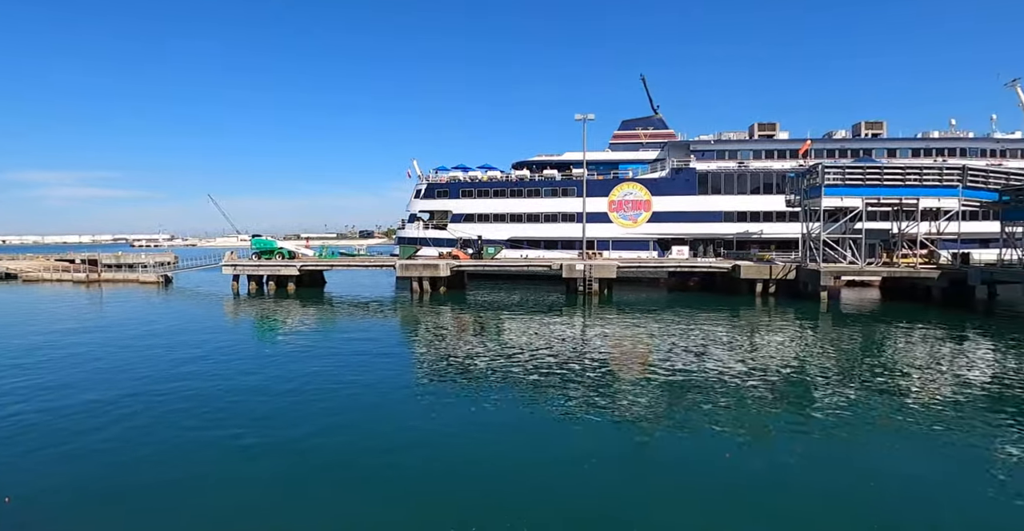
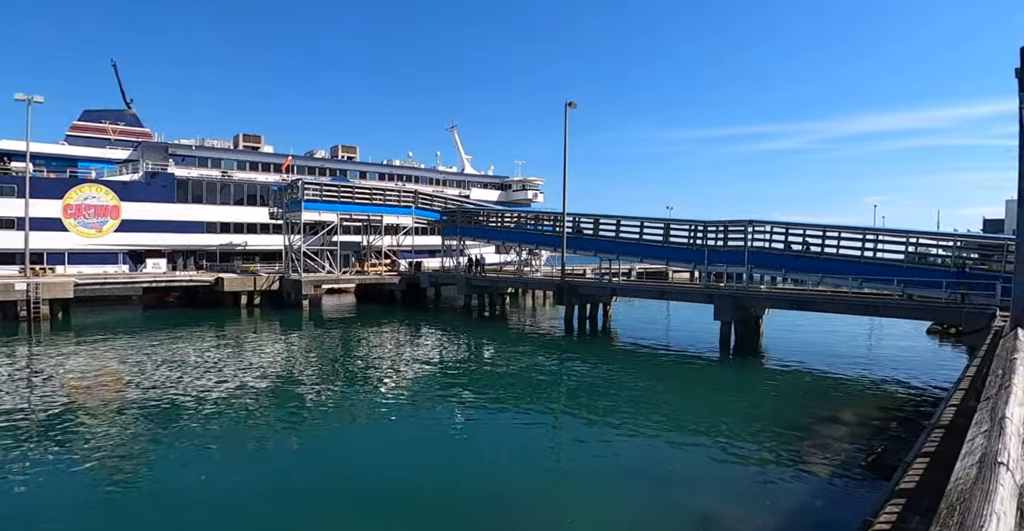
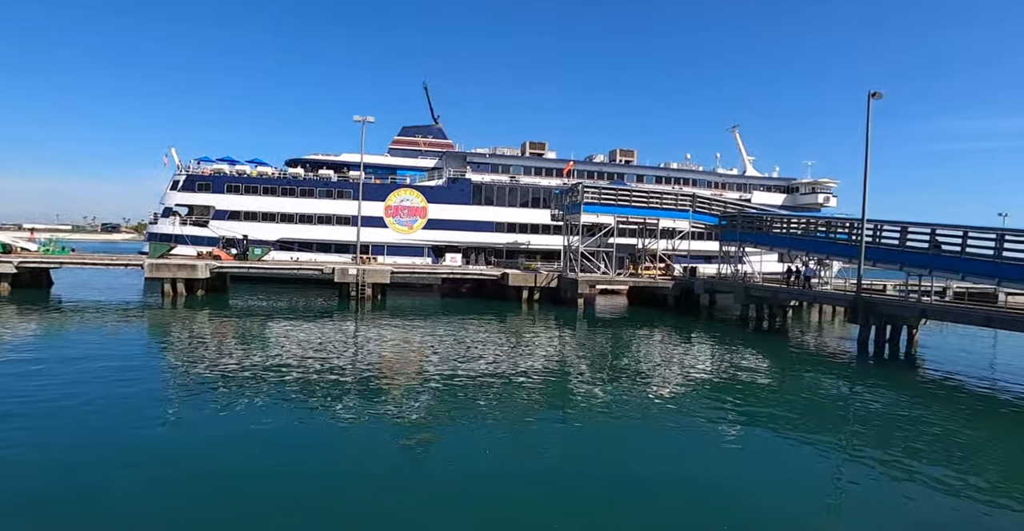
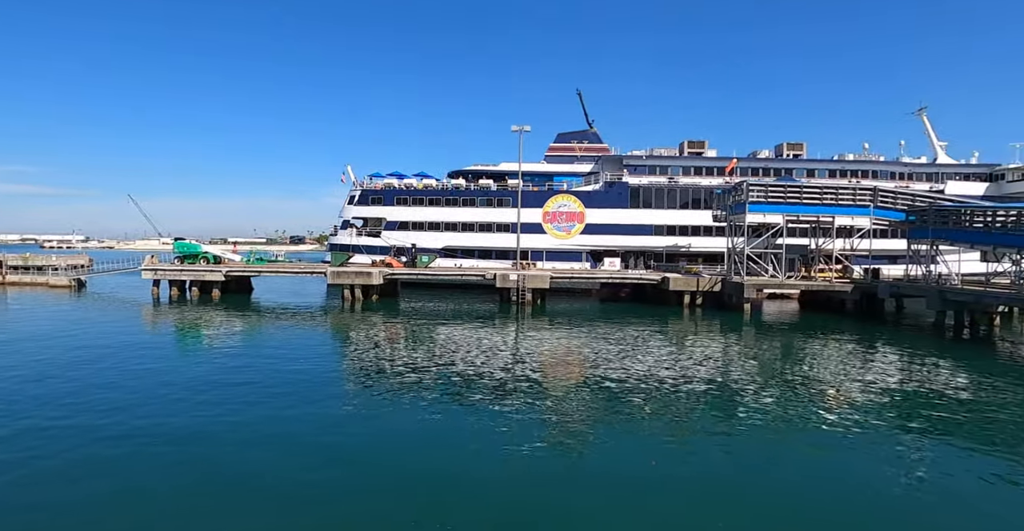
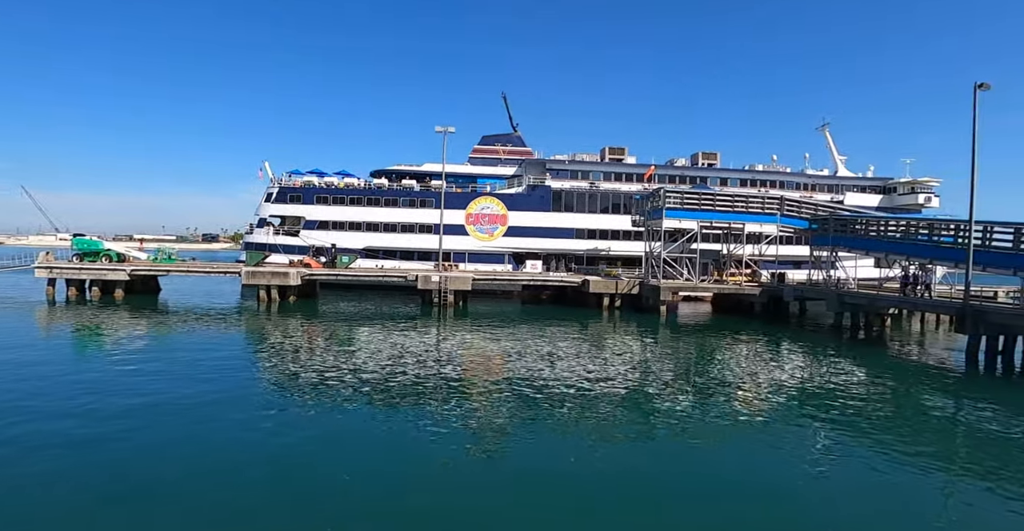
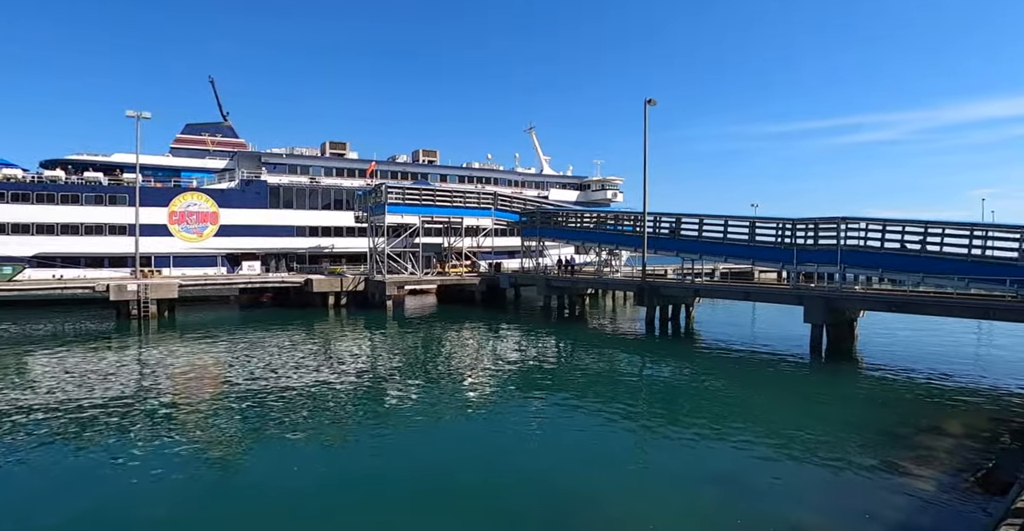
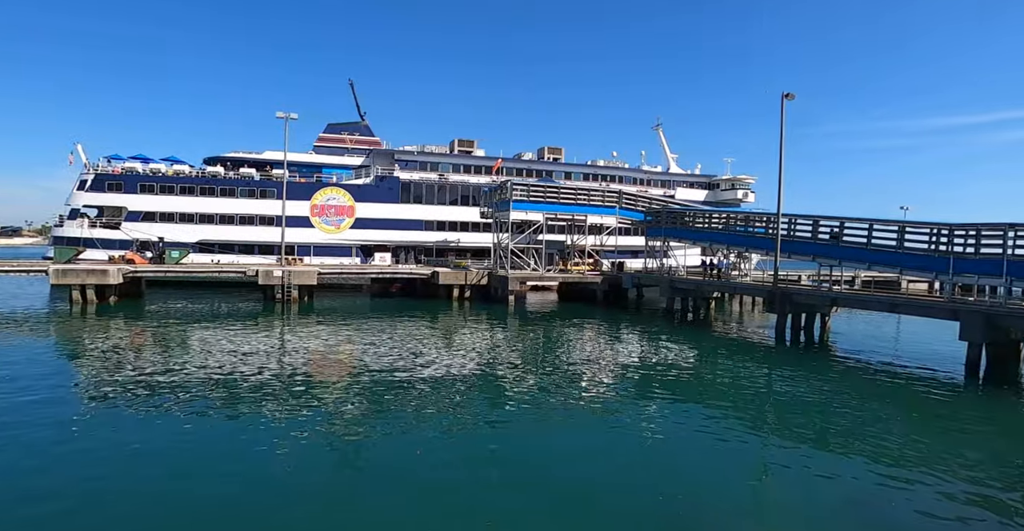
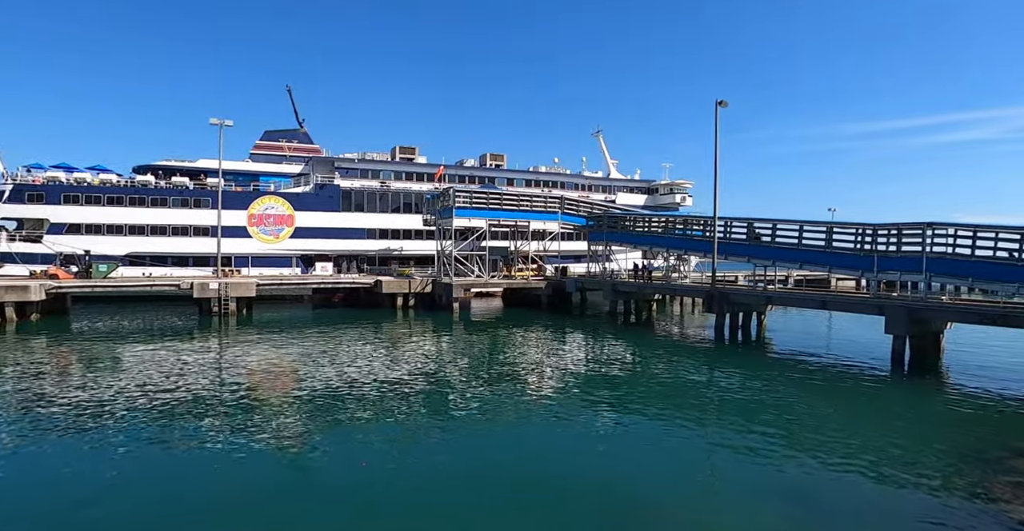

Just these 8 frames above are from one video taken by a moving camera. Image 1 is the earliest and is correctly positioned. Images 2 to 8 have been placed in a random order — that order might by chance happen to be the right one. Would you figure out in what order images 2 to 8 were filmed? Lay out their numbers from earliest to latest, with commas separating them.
4, 5, 3, 7, 8, 6, 2
